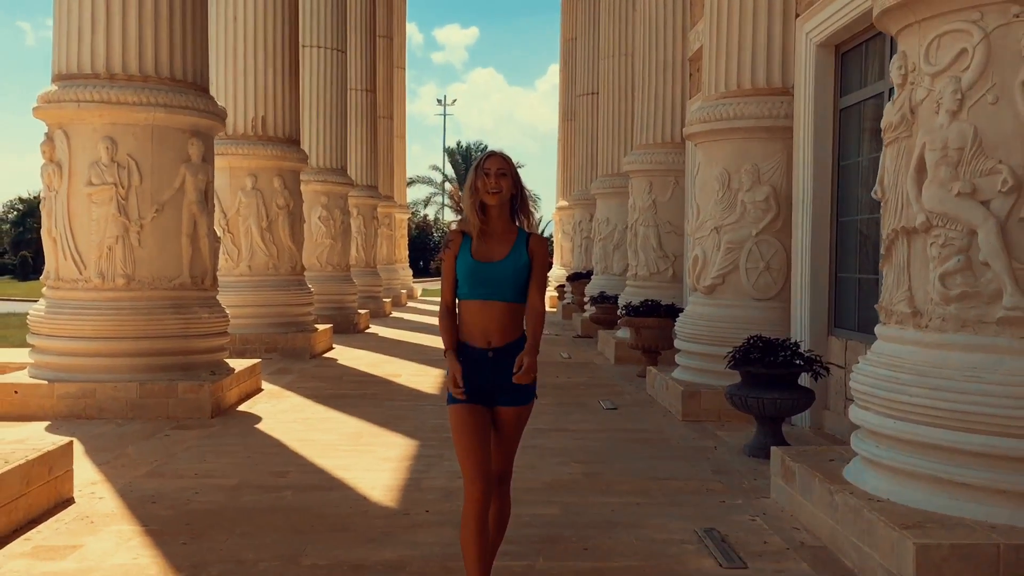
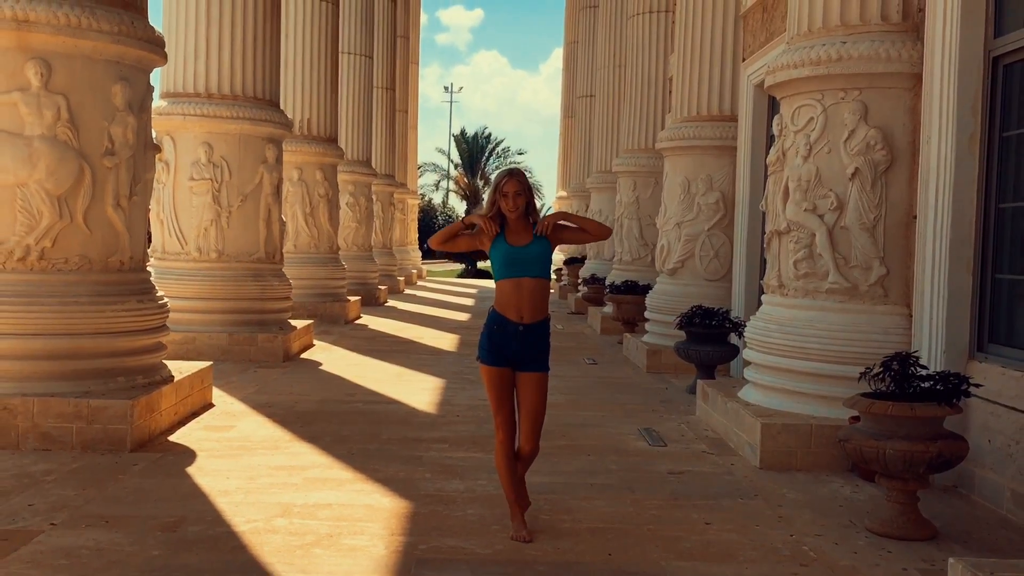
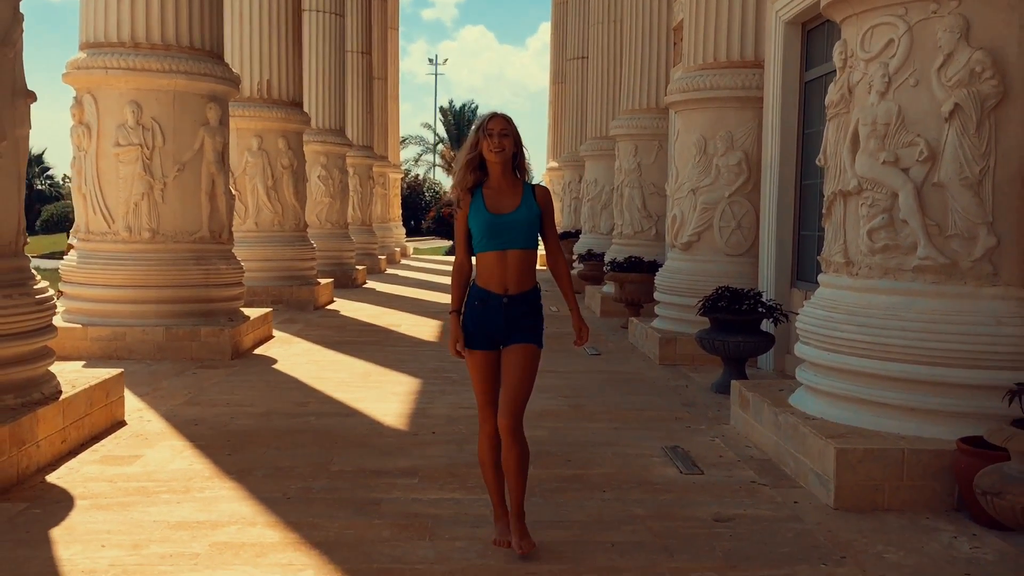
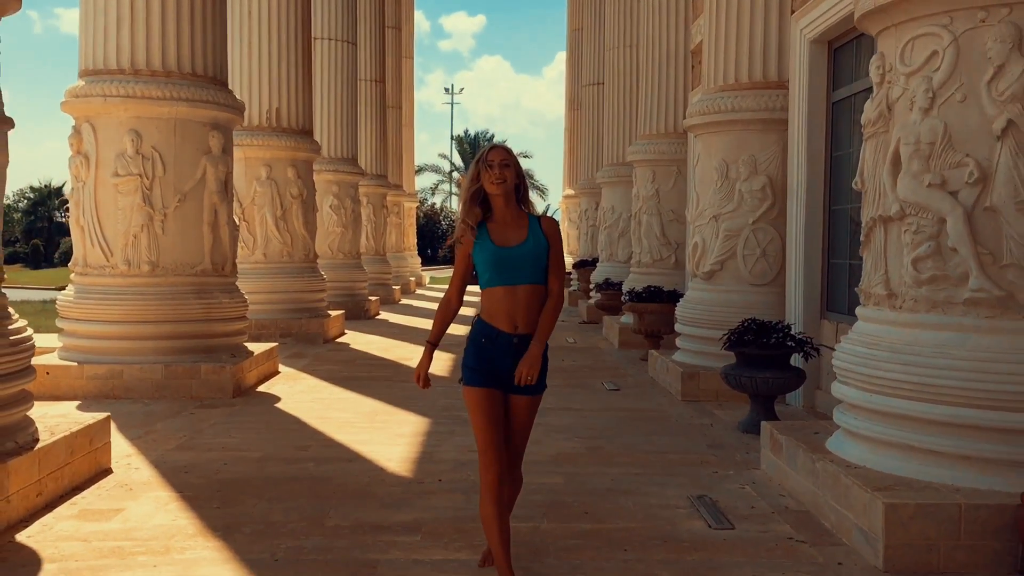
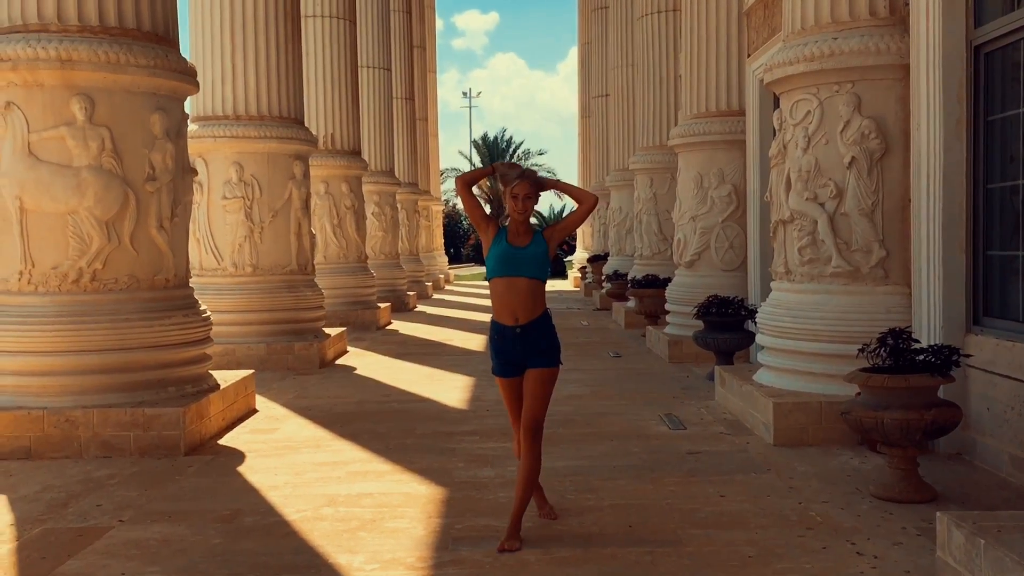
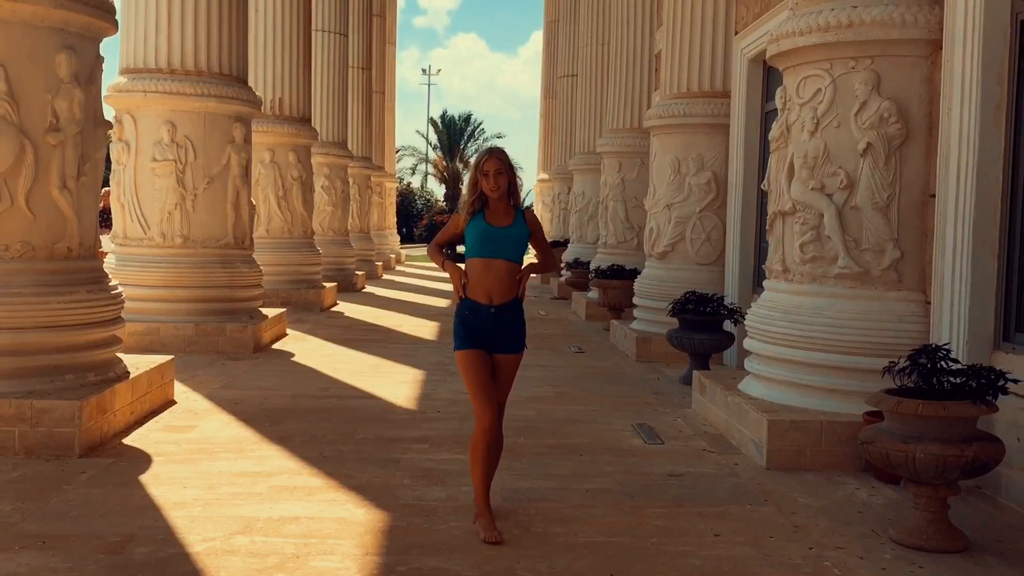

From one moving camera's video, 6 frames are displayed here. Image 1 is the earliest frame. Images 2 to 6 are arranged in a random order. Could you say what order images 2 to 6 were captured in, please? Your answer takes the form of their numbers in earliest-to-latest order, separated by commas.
4, 3, 6, 2, 5
